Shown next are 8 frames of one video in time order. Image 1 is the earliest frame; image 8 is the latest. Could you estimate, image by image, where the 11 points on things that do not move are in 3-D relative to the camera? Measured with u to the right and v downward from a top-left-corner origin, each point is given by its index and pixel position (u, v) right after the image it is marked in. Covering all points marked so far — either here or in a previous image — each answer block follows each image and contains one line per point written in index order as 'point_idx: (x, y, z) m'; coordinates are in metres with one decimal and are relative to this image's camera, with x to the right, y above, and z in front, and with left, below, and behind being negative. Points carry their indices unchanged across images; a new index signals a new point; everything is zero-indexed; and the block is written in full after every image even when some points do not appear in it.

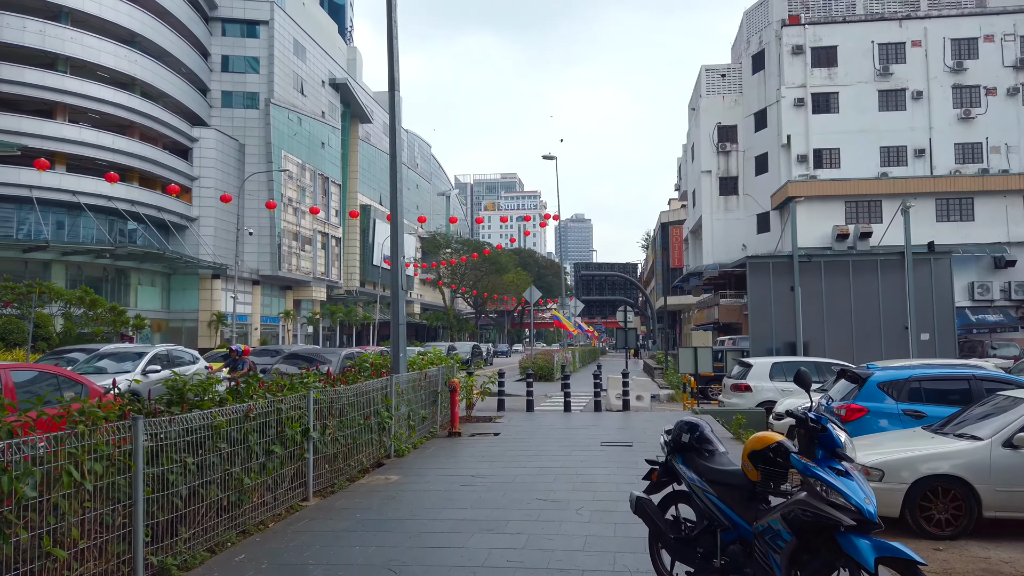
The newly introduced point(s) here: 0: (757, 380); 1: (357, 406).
0: (+4.4, -1.7, +13.8) m
1: (-1.5, -1.2, +7.5) m
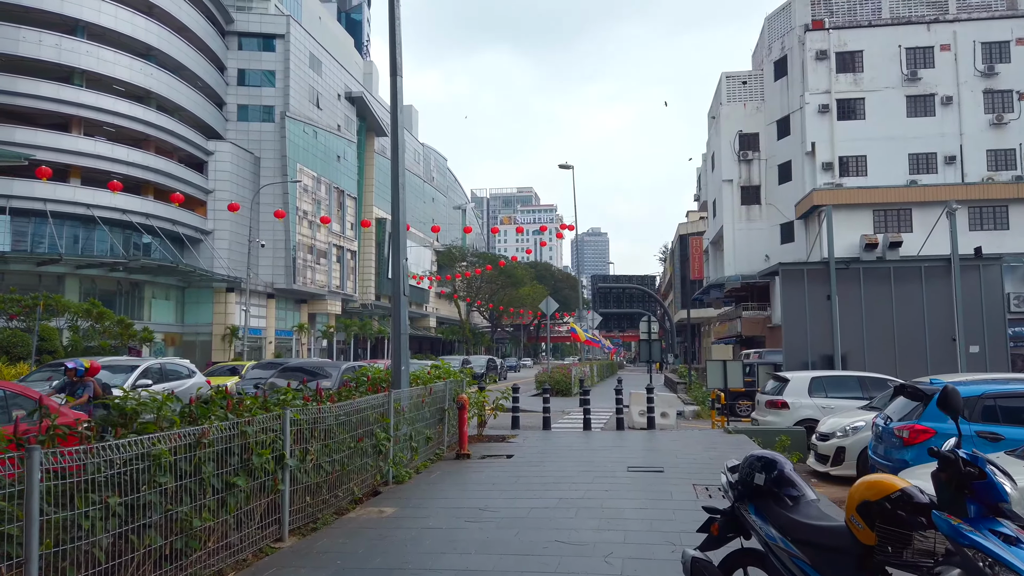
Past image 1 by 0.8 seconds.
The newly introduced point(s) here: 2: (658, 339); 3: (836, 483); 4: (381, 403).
0: (+4.7, -1.8, +12.6) m
1: (-1.4, -1.2, +6.5) m
2: (+3.7, -1.2, +18.5) m
3: (+4.4, -2.6, +10.3) m
4: (-1.3, -1.1, +7.4) m
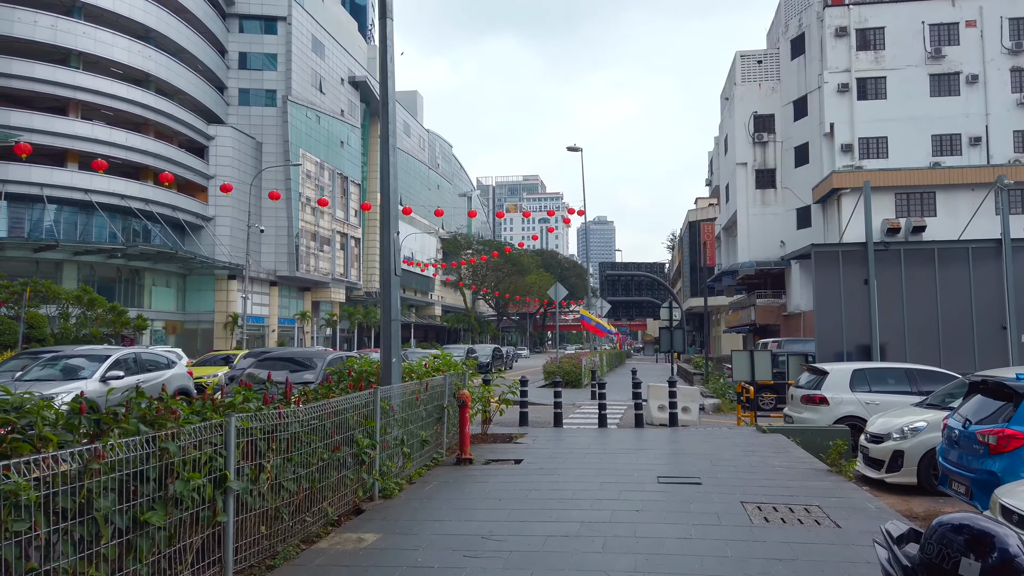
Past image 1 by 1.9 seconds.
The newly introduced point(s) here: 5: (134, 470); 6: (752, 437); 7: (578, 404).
0: (+4.8, -1.6, +11.4) m
1: (-1.3, -1.0, +5.3) m
2: (+3.9, -0.9, +17.3) m
3: (+4.5, -2.4, +9.0) m
4: (-1.2, -0.9, +6.2) m
5: (-1.7, -0.8, +3.5) m
6: (+3.3, -2.0, +10.4) m
7: (+1.5, -2.6, +17.2) m
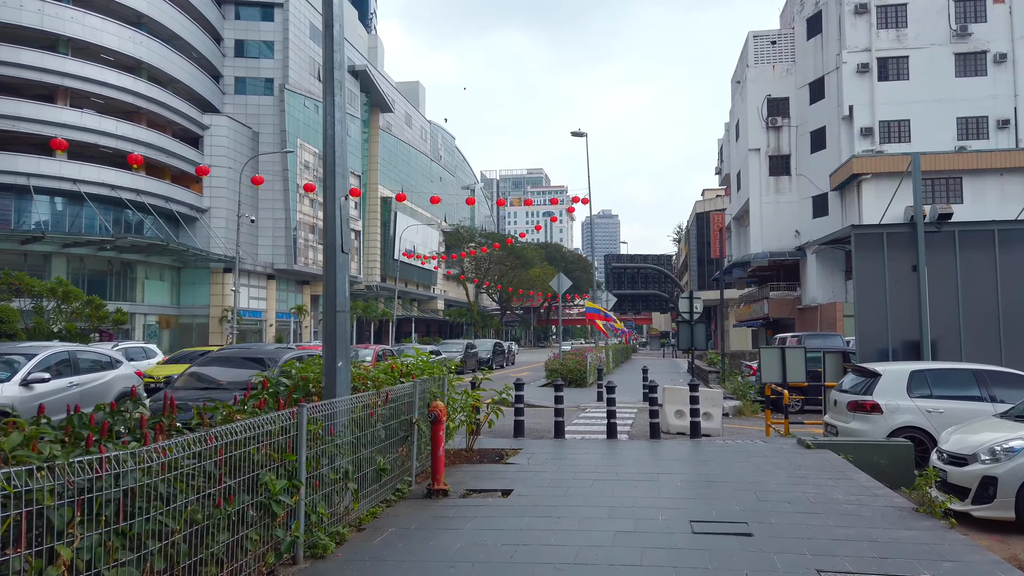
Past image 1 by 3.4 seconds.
0: (+4.7, -1.4, +9.5) m
1: (-1.5, -0.9, +3.5) m
2: (+3.8, -0.7, +15.4) m
3: (+4.4, -2.2, +7.2) m
4: (-1.3, -0.8, +4.4) m
5: (-1.8, -0.7, +1.7) m
6: (+3.2, -1.9, +8.6) m
7: (+1.4, -2.4, +15.4) m
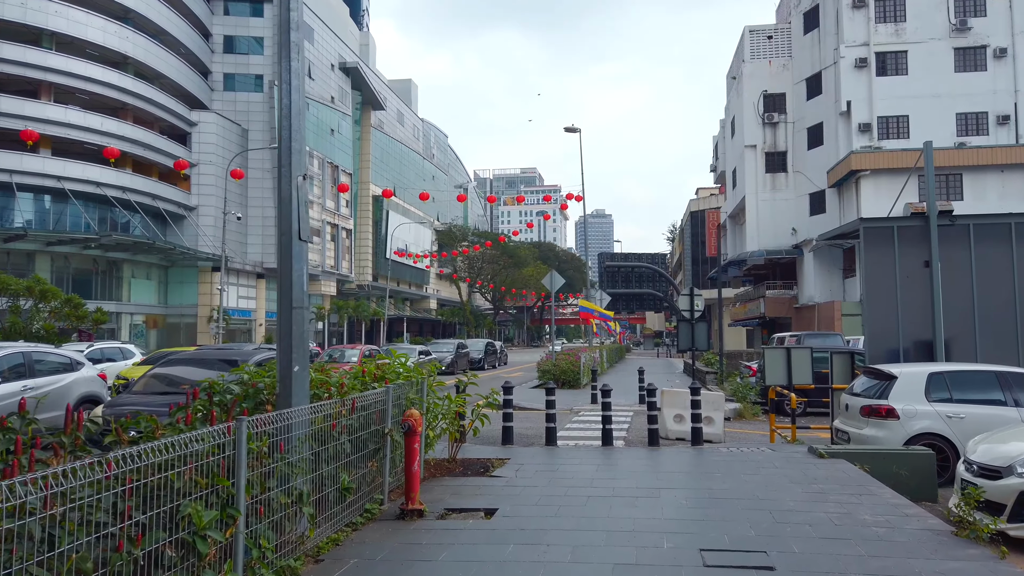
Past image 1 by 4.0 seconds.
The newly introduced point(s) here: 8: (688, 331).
0: (+4.6, -1.3, +8.8) m
1: (-1.6, -0.9, +2.7) m
2: (+3.6, -0.6, +14.7) m
3: (+4.2, -2.2, +6.5) m
4: (-1.4, -0.7, +3.6) m
5: (-1.9, -0.7, +0.9) m
6: (+3.0, -1.8, +7.9) m
7: (+1.3, -2.3, +14.7) m
8: (+3.4, -0.8, +15.0) m
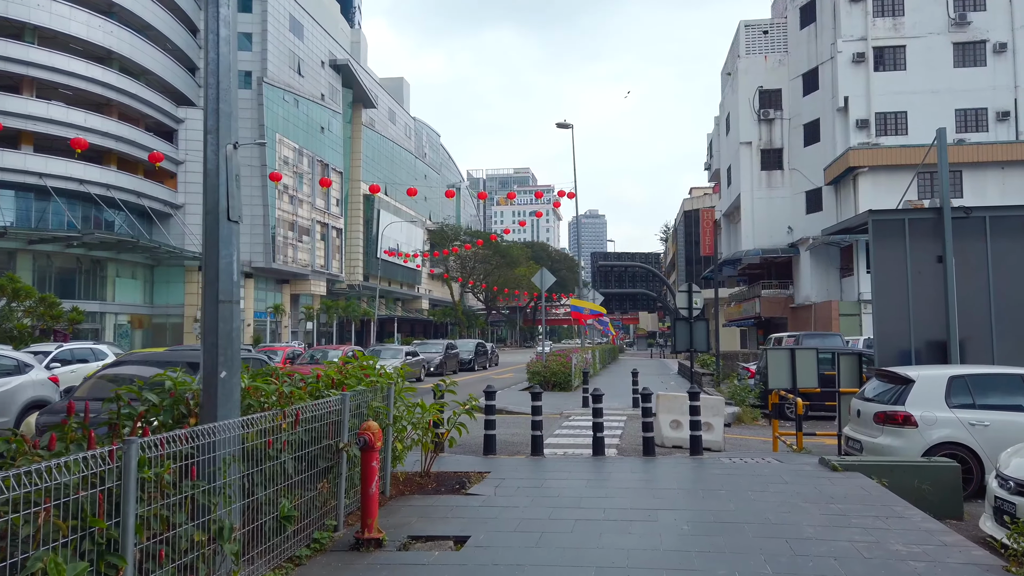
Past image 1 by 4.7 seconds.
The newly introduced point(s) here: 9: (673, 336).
0: (+4.4, -1.3, +8.1) m
1: (-1.7, -0.8, +1.9) m
2: (+3.4, -0.6, +14.0) m
3: (+4.1, -2.1, +5.8) m
4: (-1.6, -0.7, +2.8) m
5: (-2.0, -0.6, +0.1) m
6: (+2.9, -1.8, +7.1) m
7: (+1.0, -2.3, +13.9) m
8: (+3.2, -0.8, +14.2) m
9: (+3.0, -0.9, +14.2) m
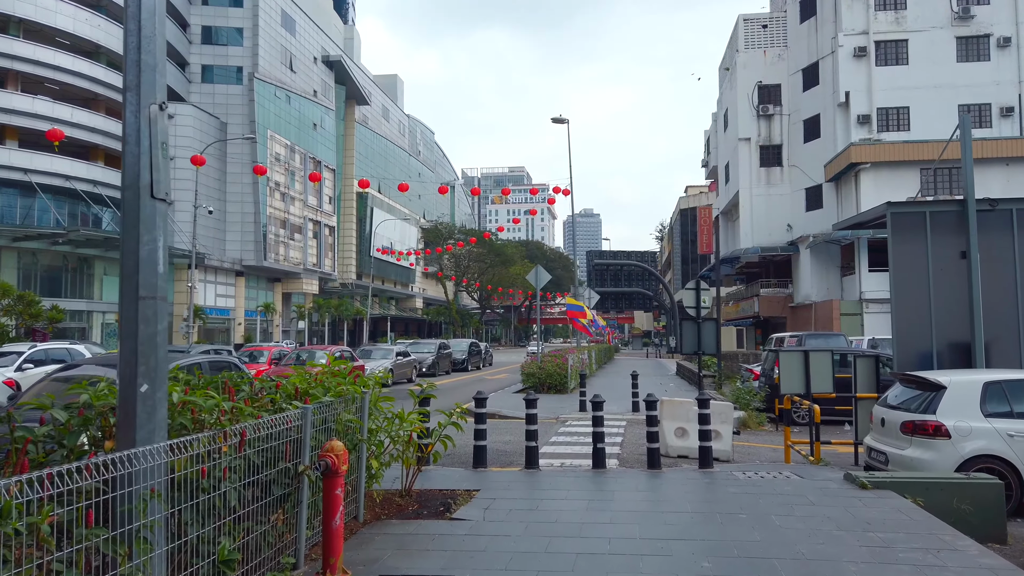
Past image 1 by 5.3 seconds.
0: (+4.3, -1.3, +7.3) m
1: (-1.7, -0.8, +1.2) m
2: (+3.3, -0.5, +13.2) m
3: (+4.0, -2.1, +5.0) m
4: (-1.6, -0.7, +2.0) m
5: (-2.1, -0.6, -0.7) m
6: (+2.8, -1.7, +6.4) m
7: (+0.9, -2.3, +13.1) m
8: (+3.1, -0.8, +13.4) m
9: (+2.9, -0.9, +13.4) m
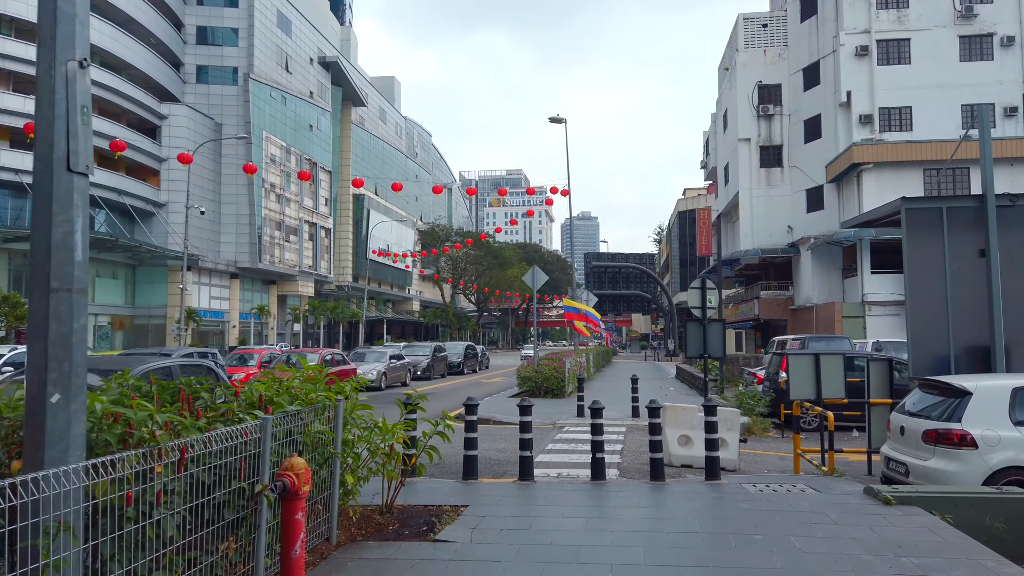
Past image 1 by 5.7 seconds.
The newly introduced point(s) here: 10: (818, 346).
0: (+4.2, -1.2, +6.8) m
1: (-1.8, -0.7, +0.6) m
2: (+3.2, -0.5, +12.7) m
3: (+3.9, -2.1, +4.5) m
4: (-1.7, -0.6, +1.5) m
5: (-2.1, -0.5, -1.2) m
6: (+2.7, -1.7, +5.8) m
7: (+0.8, -2.3, +12.6) m
8: (+3.0, -0.8, +12.9) m
9: (+2.8, -0.9, +12.9) m
10: (+7.9, -1.4, +19.8) m
